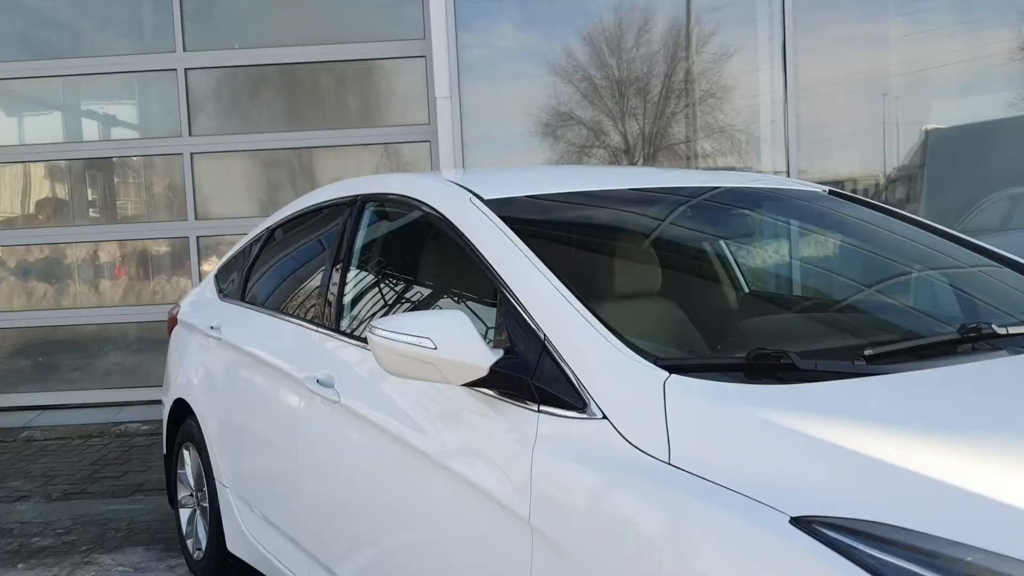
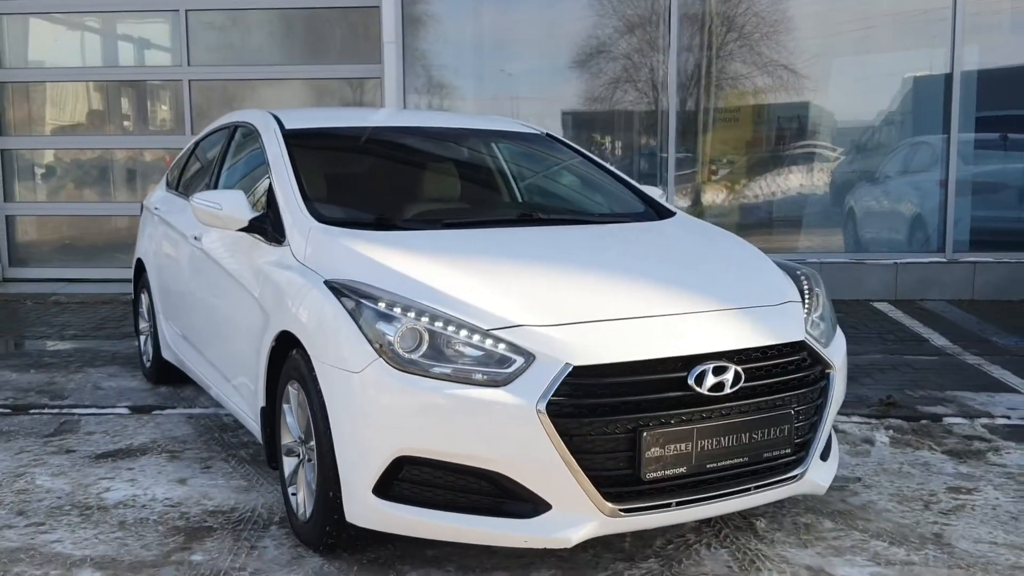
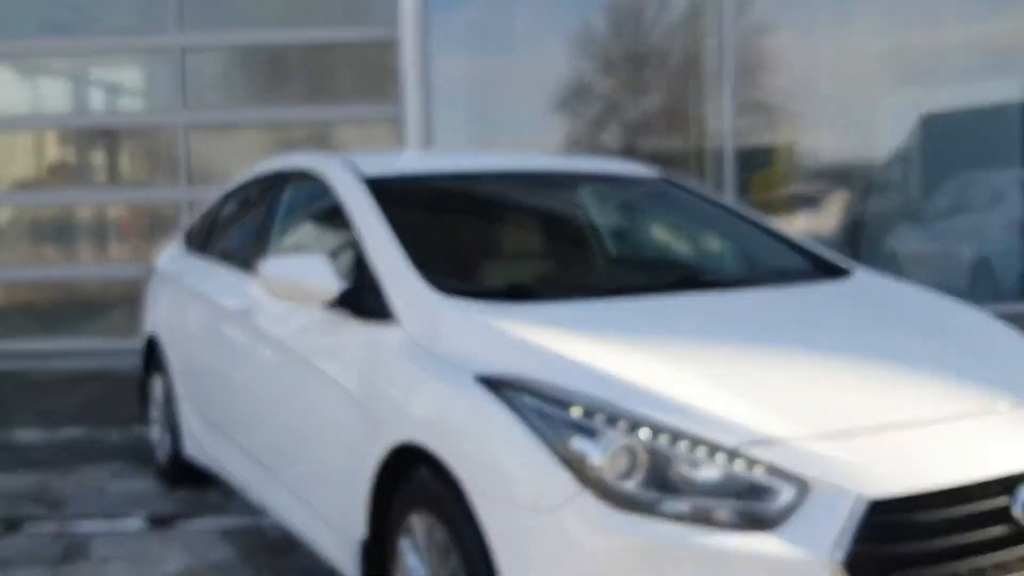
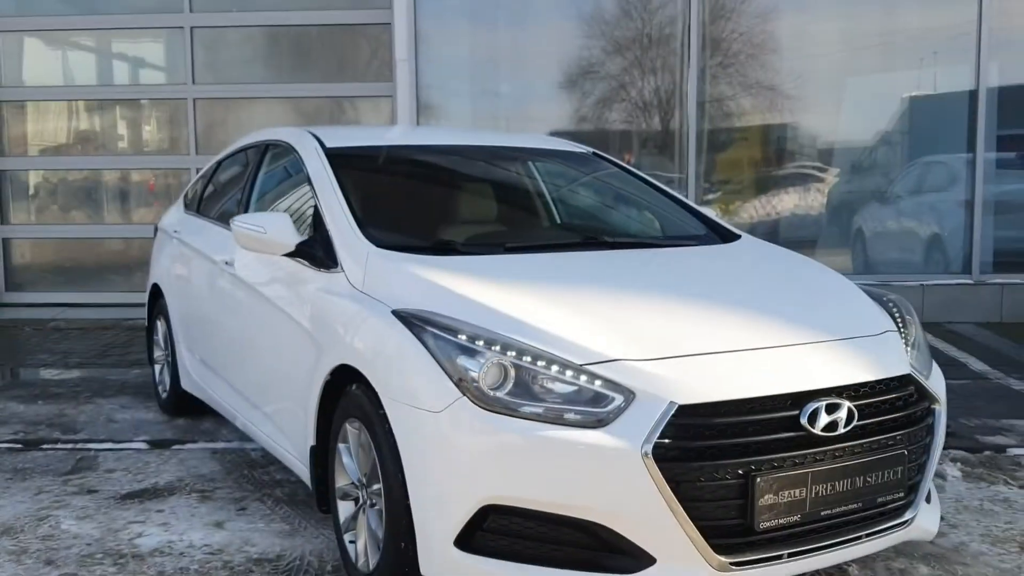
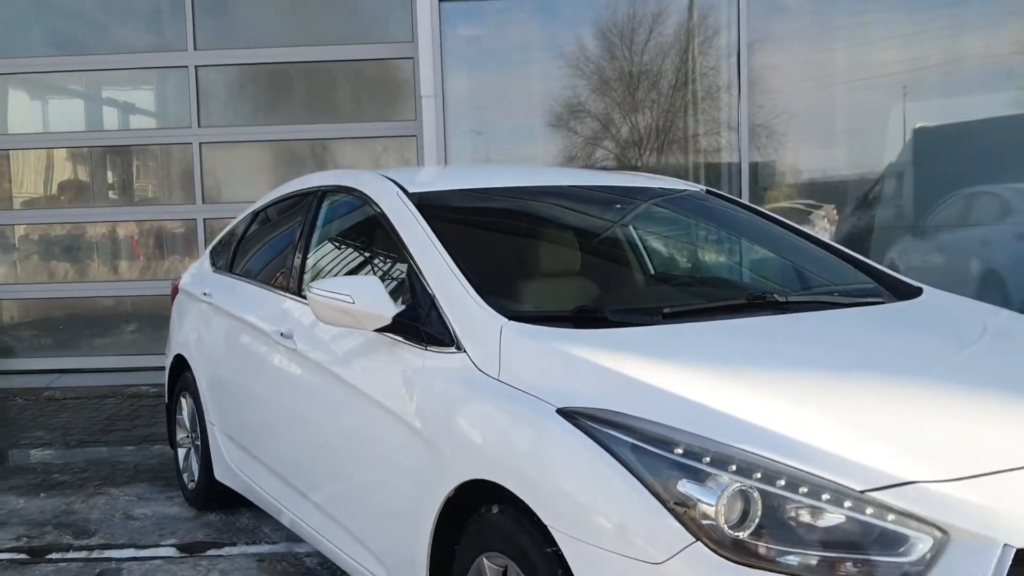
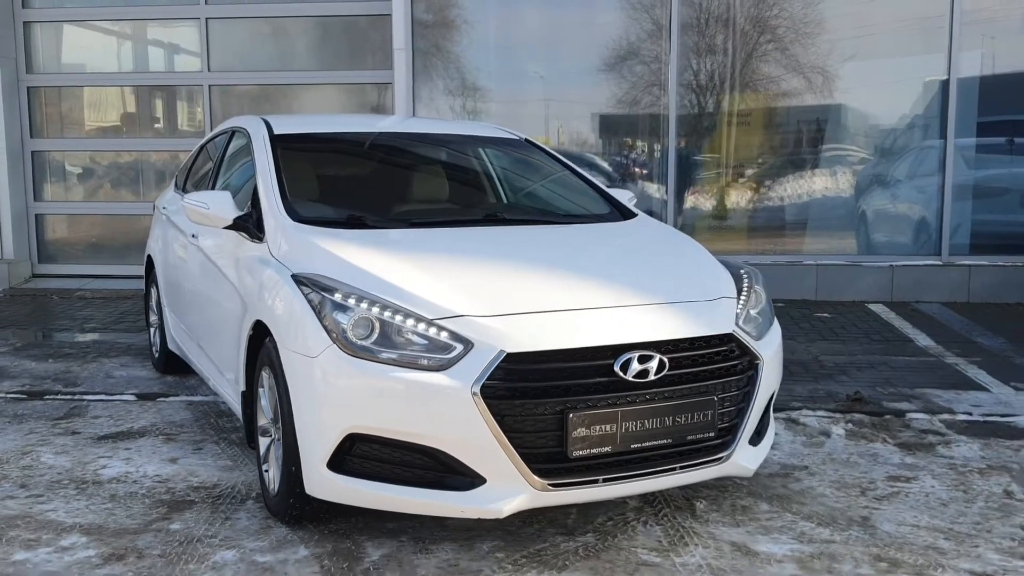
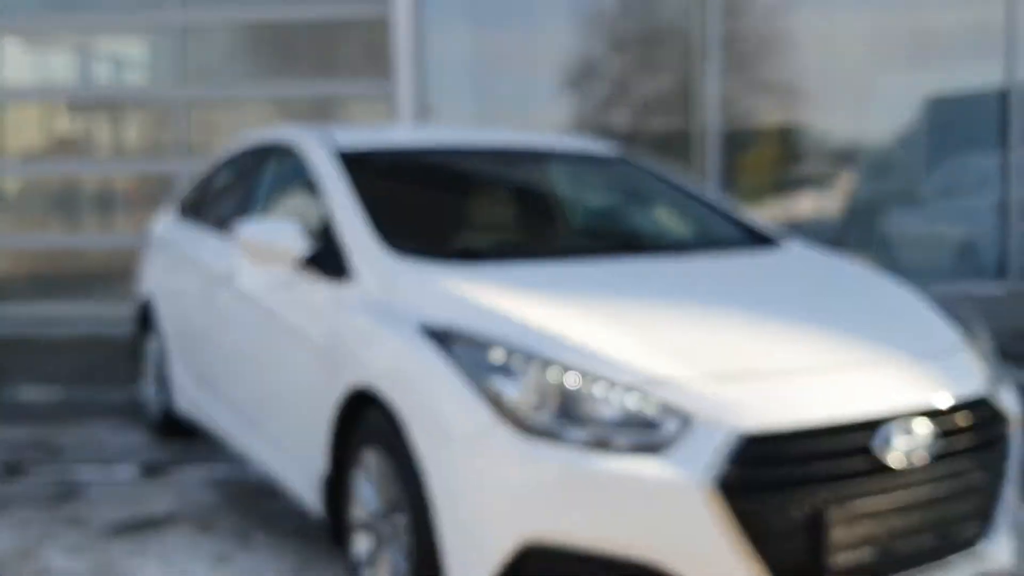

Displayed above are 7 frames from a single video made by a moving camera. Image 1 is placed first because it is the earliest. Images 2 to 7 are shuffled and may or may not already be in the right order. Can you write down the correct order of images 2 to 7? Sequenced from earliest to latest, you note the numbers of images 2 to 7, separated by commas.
5, 3, 7, 4, 2, 6
